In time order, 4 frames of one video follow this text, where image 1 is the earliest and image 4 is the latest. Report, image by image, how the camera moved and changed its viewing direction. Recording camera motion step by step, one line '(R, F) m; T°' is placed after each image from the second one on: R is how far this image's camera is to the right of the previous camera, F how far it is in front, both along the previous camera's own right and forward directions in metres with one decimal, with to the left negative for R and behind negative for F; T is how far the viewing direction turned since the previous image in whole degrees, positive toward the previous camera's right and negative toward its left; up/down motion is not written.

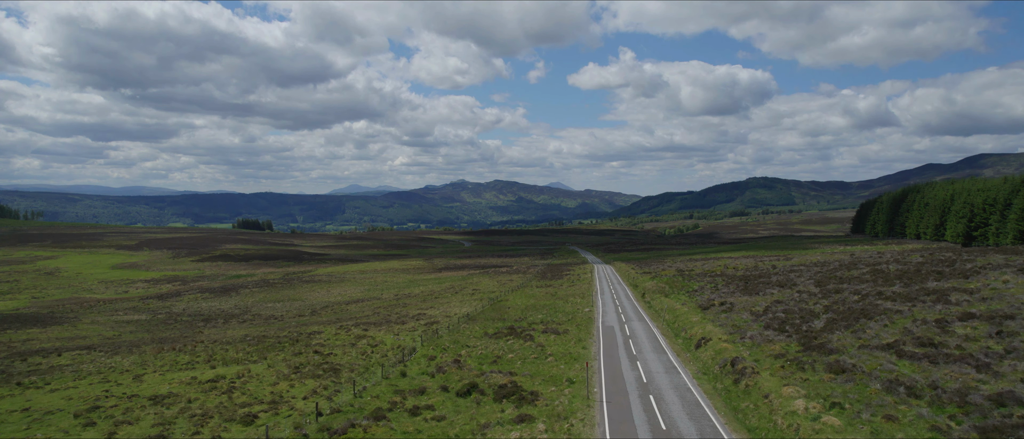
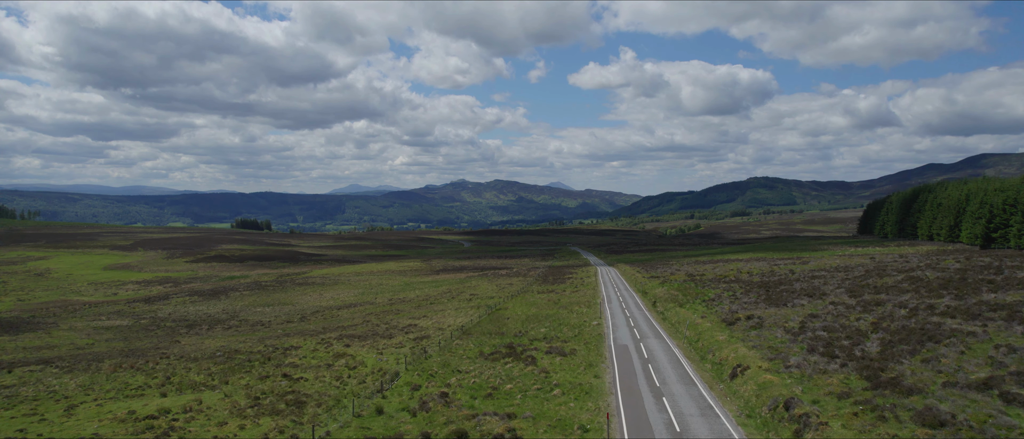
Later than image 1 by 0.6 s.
(+0.1, +3.1) m; 0°
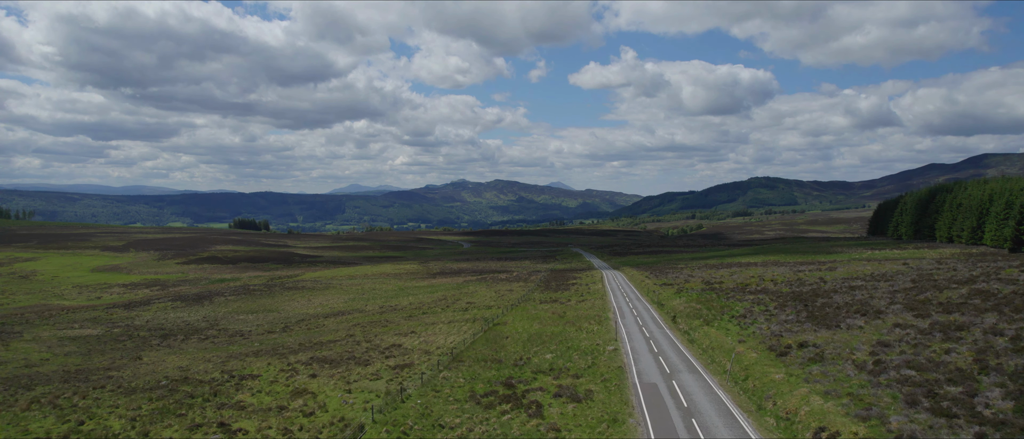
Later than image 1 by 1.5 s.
(+0.1, +4.4) m; 0°
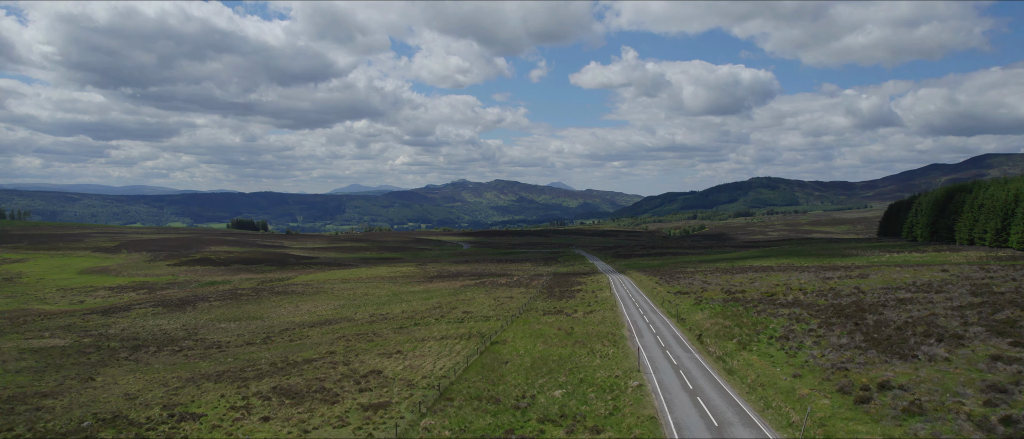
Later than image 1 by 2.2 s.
(0.0, +4.3) m; 0°
